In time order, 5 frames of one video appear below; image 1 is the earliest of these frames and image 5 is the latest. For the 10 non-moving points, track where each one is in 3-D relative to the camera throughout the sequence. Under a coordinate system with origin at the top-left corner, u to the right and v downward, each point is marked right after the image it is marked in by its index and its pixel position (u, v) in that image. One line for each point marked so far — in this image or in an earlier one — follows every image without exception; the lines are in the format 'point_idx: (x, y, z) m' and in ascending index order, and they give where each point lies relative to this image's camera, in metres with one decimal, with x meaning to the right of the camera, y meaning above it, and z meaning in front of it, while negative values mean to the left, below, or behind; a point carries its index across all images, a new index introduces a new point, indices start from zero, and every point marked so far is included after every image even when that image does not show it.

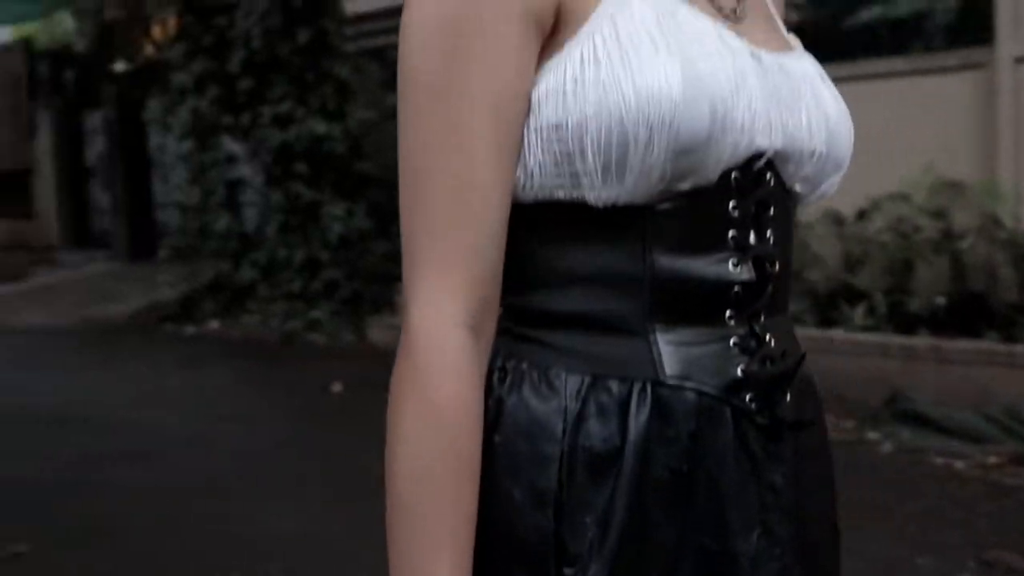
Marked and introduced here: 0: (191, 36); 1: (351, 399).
0: (-2.5, +2.0, +9.0) m
1: (-0.9, -0.6, +6.7) m
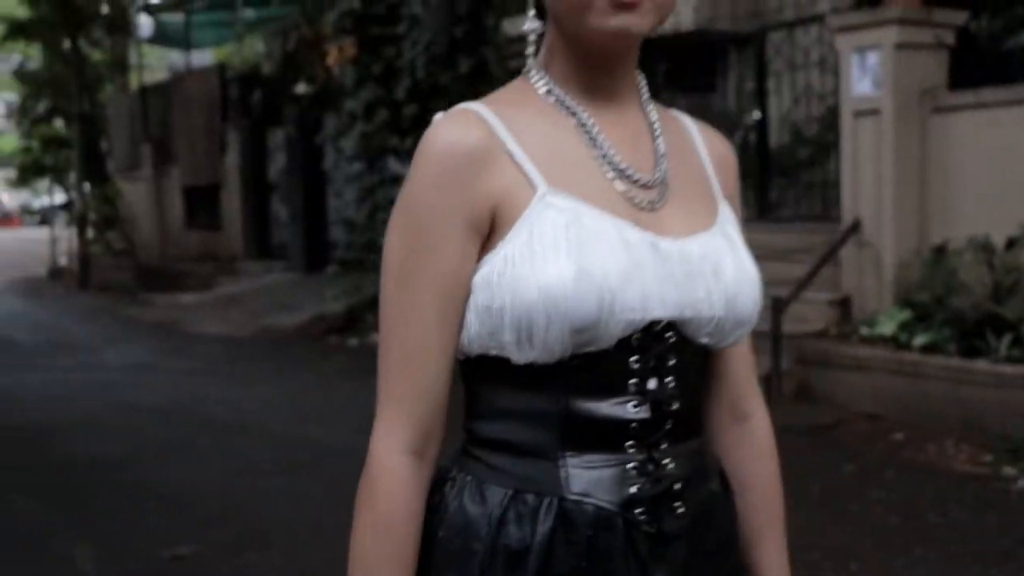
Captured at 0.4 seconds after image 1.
0: (-1.2, +1.9, +9.6) m
1: (-0.1, -0.8, +7.0) m
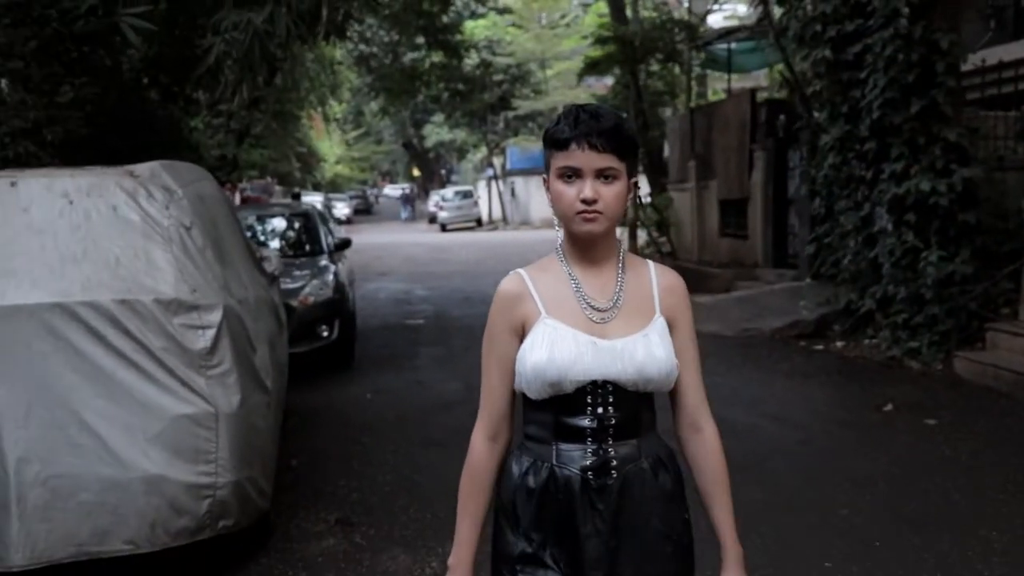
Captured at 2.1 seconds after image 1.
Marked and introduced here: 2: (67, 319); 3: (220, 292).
0: (+3.1, +1.8, +10.9) m
1: (+2.7, -0.9, +8.1) m
2: (-1.8, -0.1, +4.5) m
3: (-1.3, 0.0, +5.0) m
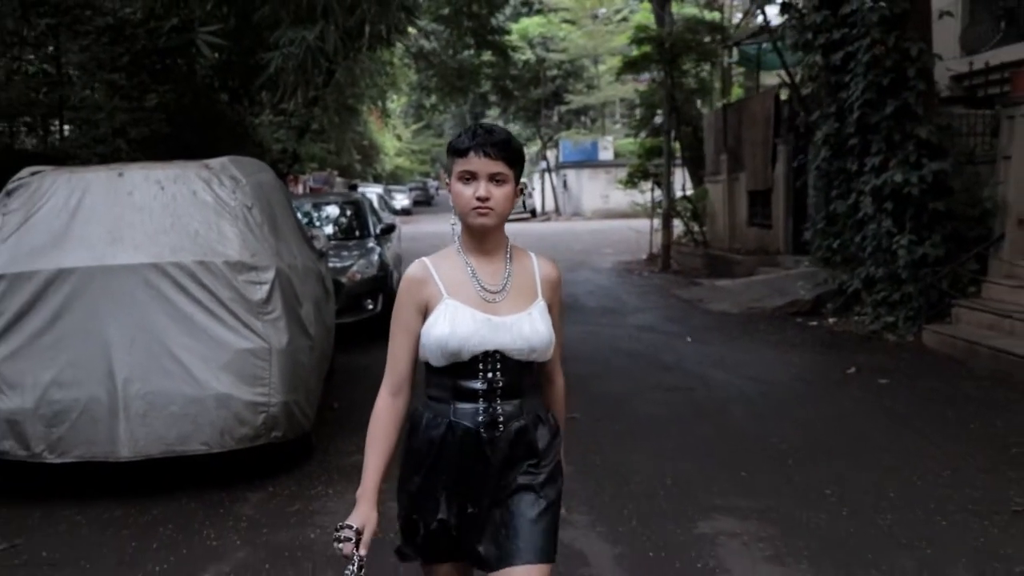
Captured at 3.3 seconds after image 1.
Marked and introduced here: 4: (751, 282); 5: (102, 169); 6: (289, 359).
0: (+3.3, +2.0, +12.1) m
1: (+2.8, -0.7, +9.4) m
2: (-1.9, +0.1, +6.0) m
3: (-1.4, +0.2, +6.4) m
4: (+3.3, +0.1, +16.0) m
5: (-2.3, +0.7, +6.6) m
6: (-1.2, -0.4, +6.2) m
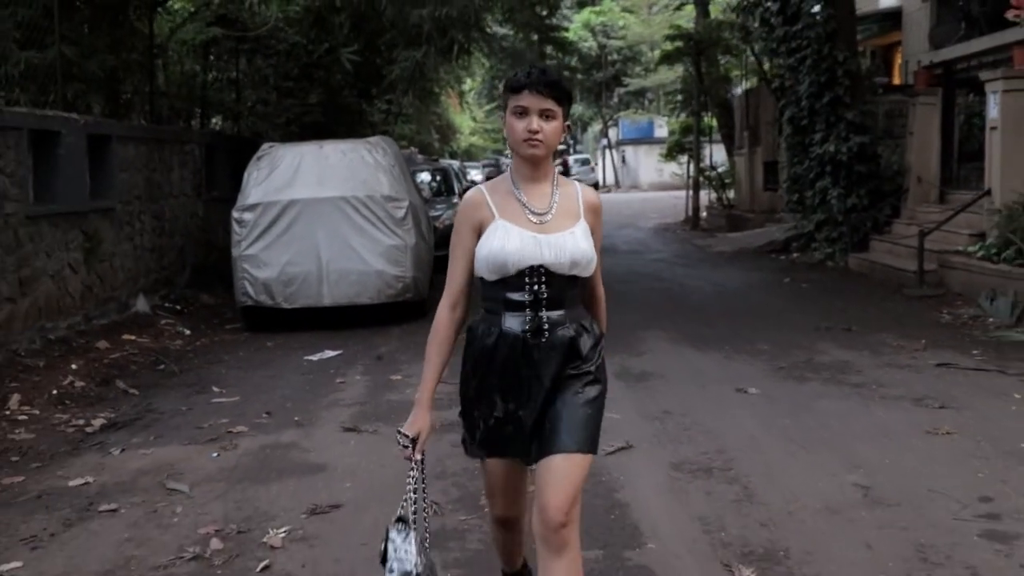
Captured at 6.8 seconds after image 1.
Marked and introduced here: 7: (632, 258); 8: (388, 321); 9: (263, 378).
0: (+4.0, +2.8, +16.4) m
1: (+3.3, 0.0, +13.8) m
2: (-1.6, +0.8, +10.7) m
3: (-1.0, +0.9, +11.1) m
4: (+4.2, +1.0, +20.3) m
5: (-2.0, +1.4, +11.3) m
6: (-0.9, +0.3, +10.9) m
7: (+1.8, +0.4, +17.6) m
8: (-1.2, -0.3, +11.1) m
9: (-1.8, -0.7, +8.4) m
